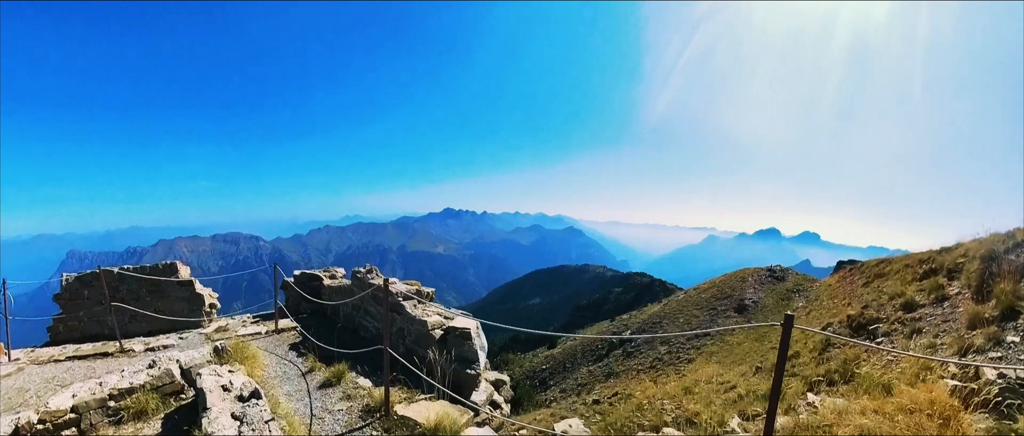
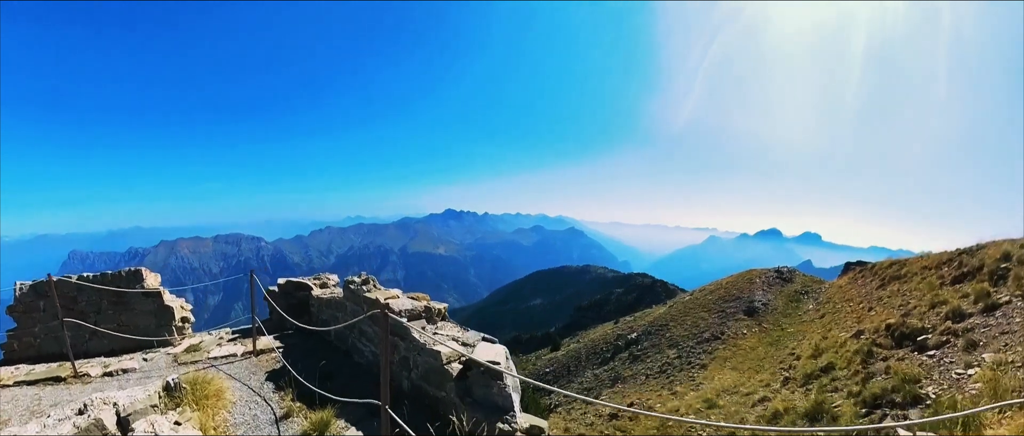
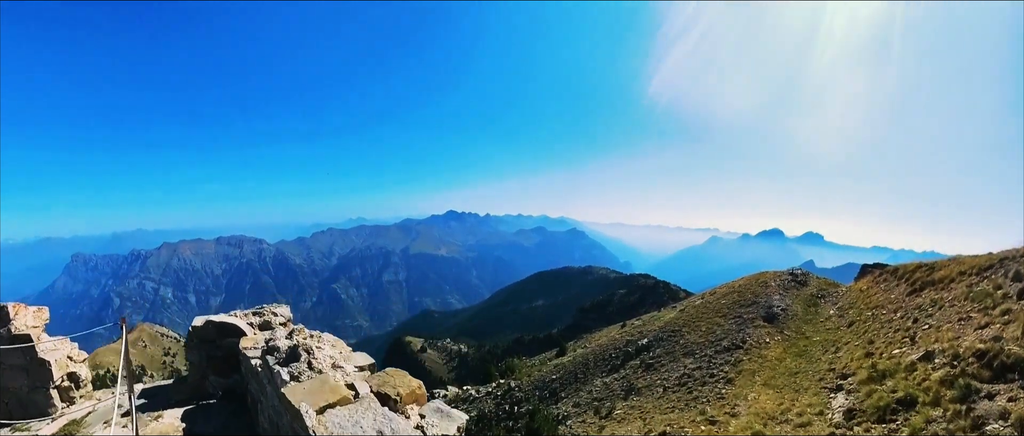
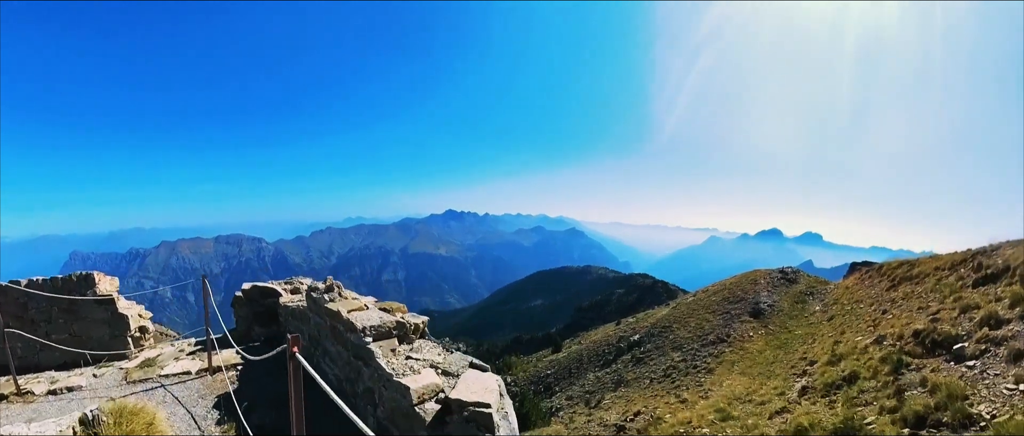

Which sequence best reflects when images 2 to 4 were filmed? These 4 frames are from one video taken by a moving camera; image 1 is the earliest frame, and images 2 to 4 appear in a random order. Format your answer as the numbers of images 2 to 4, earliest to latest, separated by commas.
2, 4, 3
